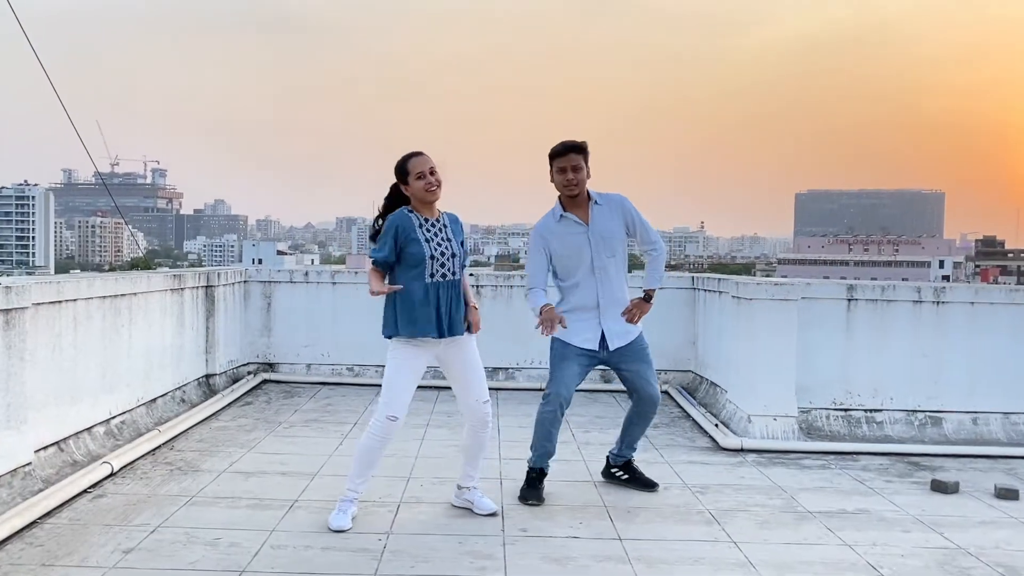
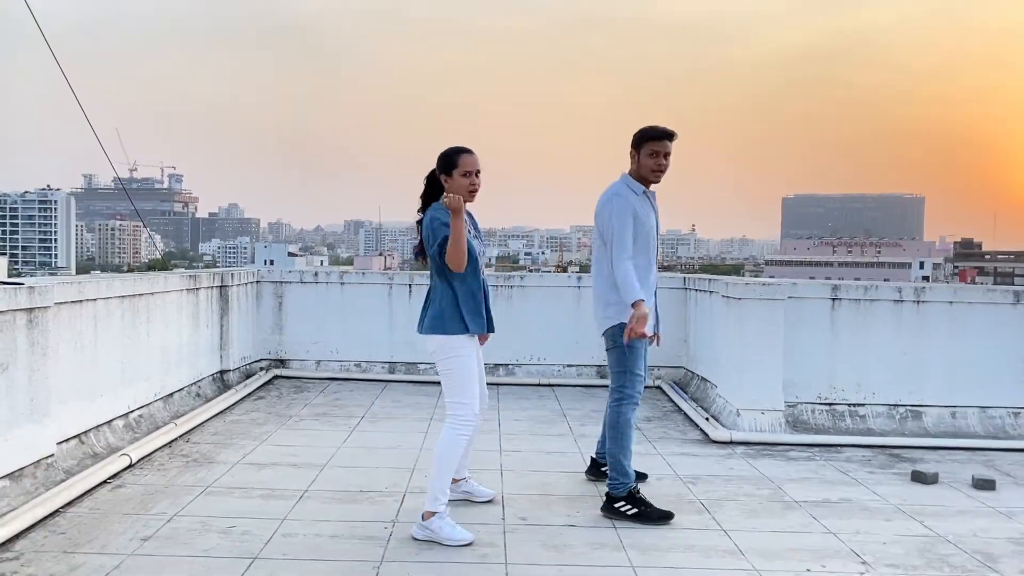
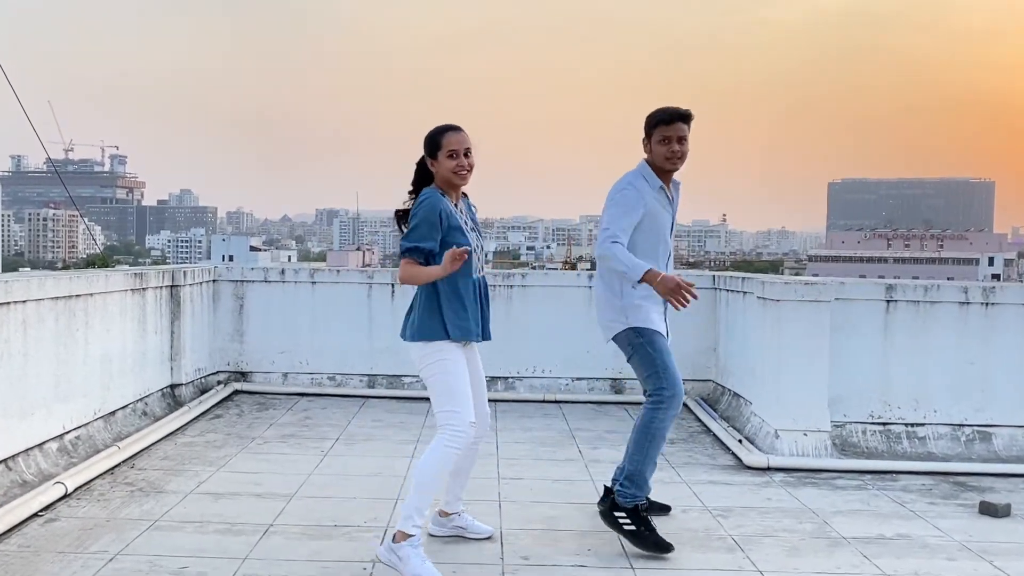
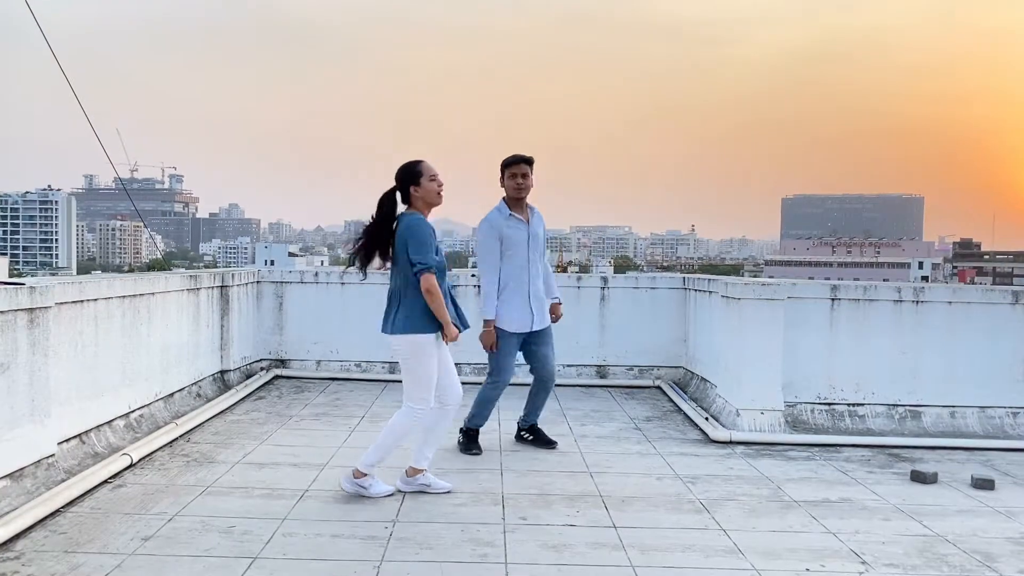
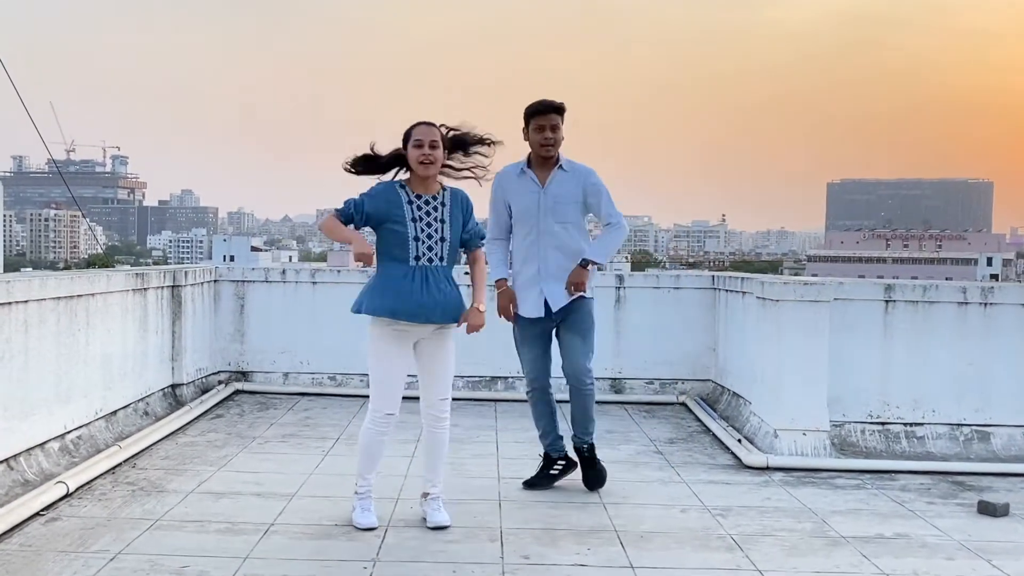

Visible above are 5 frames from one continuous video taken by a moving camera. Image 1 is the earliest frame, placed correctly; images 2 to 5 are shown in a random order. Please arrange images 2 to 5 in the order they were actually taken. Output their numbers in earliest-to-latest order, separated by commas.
3, 2, 5, 4
